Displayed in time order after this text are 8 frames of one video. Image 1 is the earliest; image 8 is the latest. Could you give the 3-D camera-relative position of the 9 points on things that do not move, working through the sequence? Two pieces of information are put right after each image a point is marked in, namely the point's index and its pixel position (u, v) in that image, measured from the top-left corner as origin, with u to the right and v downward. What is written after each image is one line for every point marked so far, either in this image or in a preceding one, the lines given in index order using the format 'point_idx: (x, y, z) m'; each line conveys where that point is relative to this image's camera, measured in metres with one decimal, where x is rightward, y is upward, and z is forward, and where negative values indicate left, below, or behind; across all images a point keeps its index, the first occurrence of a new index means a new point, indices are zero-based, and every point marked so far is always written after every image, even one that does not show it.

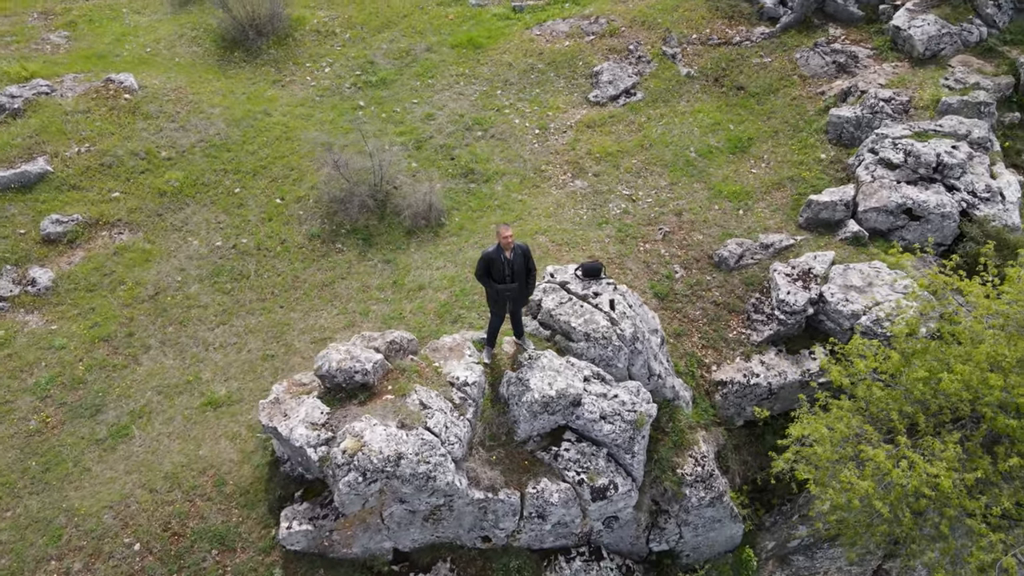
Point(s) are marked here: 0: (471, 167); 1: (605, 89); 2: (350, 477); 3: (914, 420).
0: (-0.9, +2.6, +16.5) m
1: (+2.2, +4.7, +17.9) m
2: (-2.2, -2.5, +10.3) m
3: (+5.6, -1.8, +10.6) m
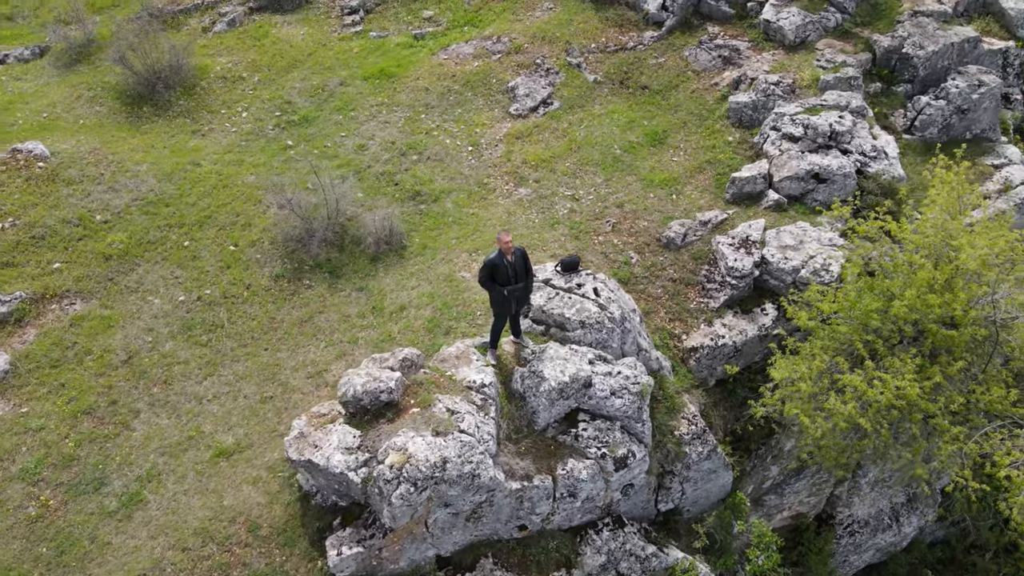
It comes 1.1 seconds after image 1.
0: (-2.1, +2.2, +17.2) m
1: (+0.3, +4.7, +19.1) m
2: (-1.6, -2.8, +10.8) m
3: (+5.9, -1.0, +12.4) m
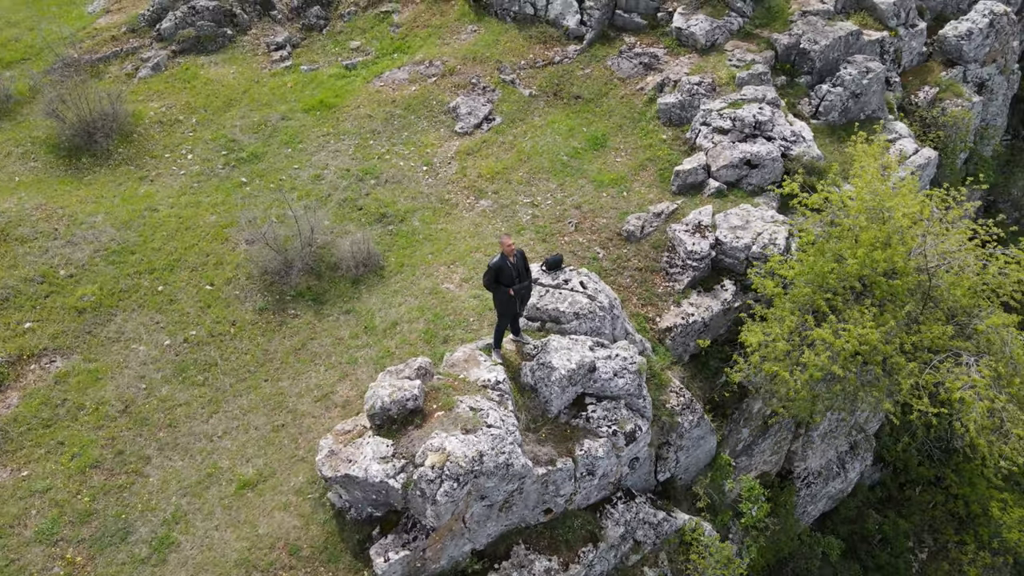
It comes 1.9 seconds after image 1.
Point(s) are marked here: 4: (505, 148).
0: (-3.0, +1.8, +17.7) m
1: (-1.2, +4.4, +20.0) m
2: (-1.0, -3.0, +11.4) m
3: (+5.9, -0.3, +14.1) m
4: (-0.2, +3.6, +19.4) m
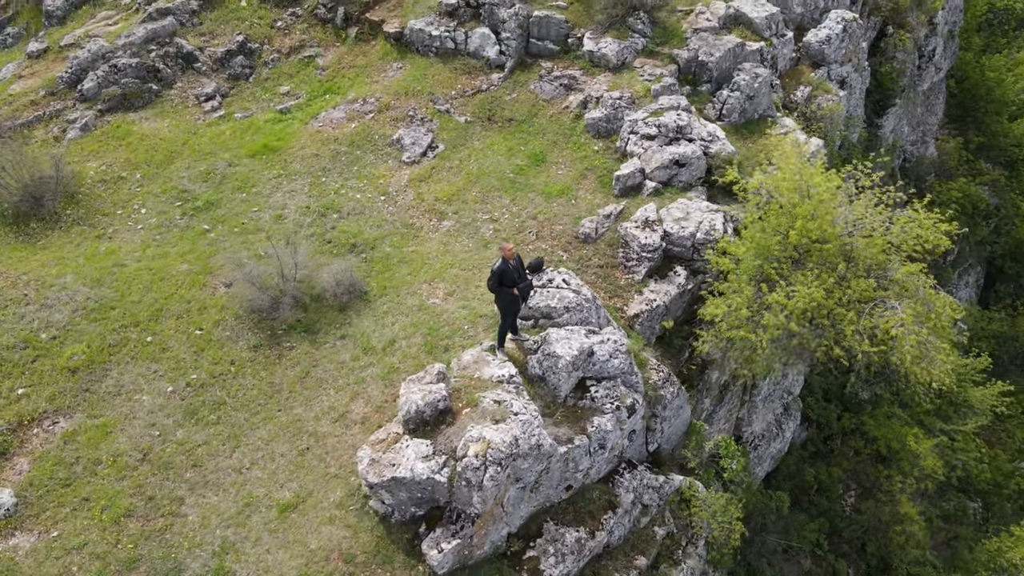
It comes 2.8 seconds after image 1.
0: (-3.9, +1.1, +18.6) m
1: (-2.8, +3.8, +21.2) m
2: (-0.3, -3.0, +12.5) m
3: (+5.7, +0.3, +16.3) m
4: (-1.6, +3.2, +20.7) m
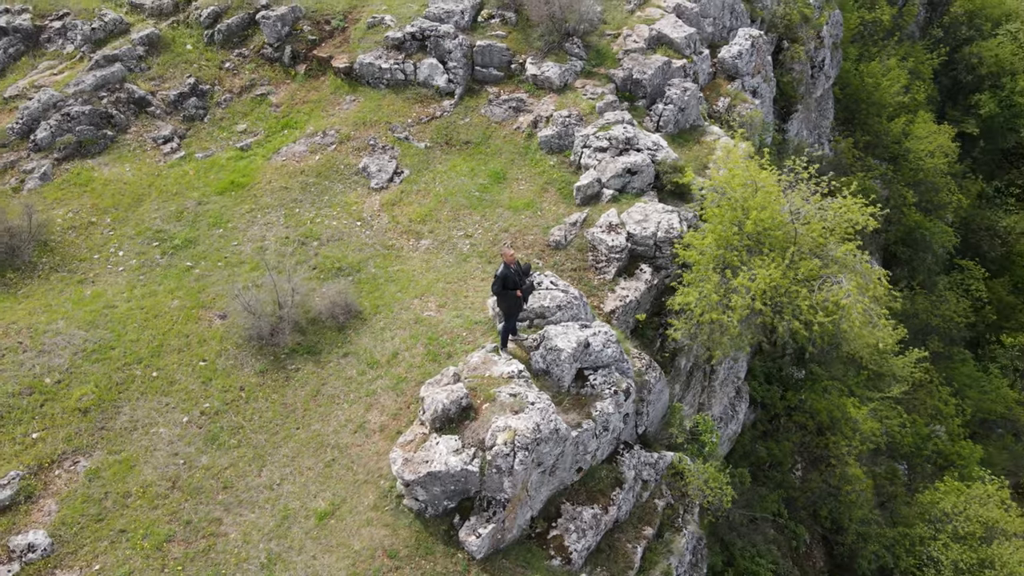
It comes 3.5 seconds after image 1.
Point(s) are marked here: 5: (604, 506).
0: (-4.4, +0.6, +19.4) m
1: (-3.9, +3.2, +22.2) m
2: (+0.2, -3.0, +13.6) m
3: (+5.3, +0.7, +18.2) m
4: (-2.6, +2.7, +21.8) m
5: (+1.9, -4.5, +15.6) m
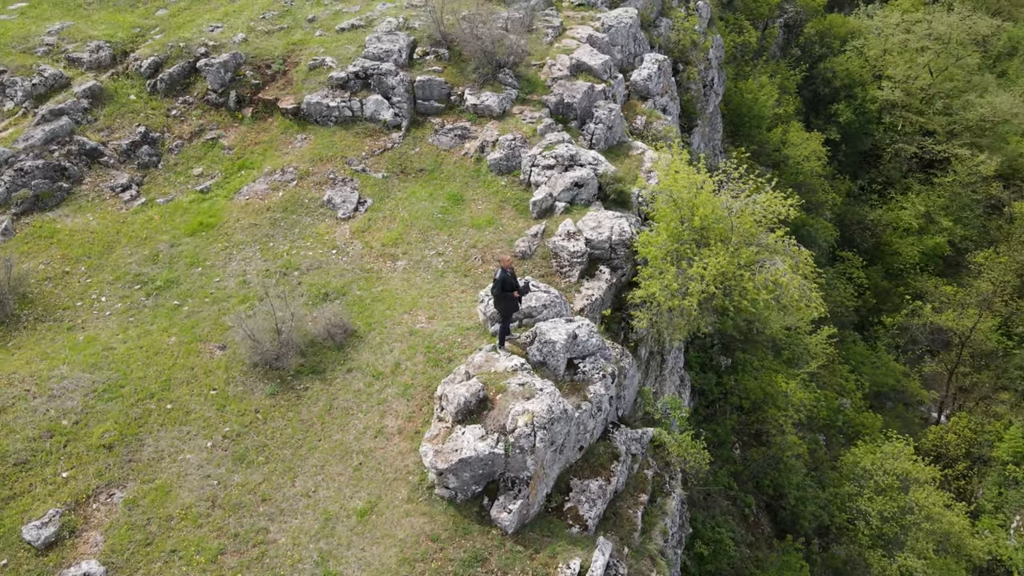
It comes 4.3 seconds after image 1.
0: (-5.0, -0.1, +20.5) m
1: (-5.1, +2.5, +23.4) m
2: (+0.6, -2.9, +15.2) m
3: (+4.7, +1.0, +20.7) m
4: (-3.8, +2.1, +23.2) m
5: (+2.2, -4.3, +17.4) m
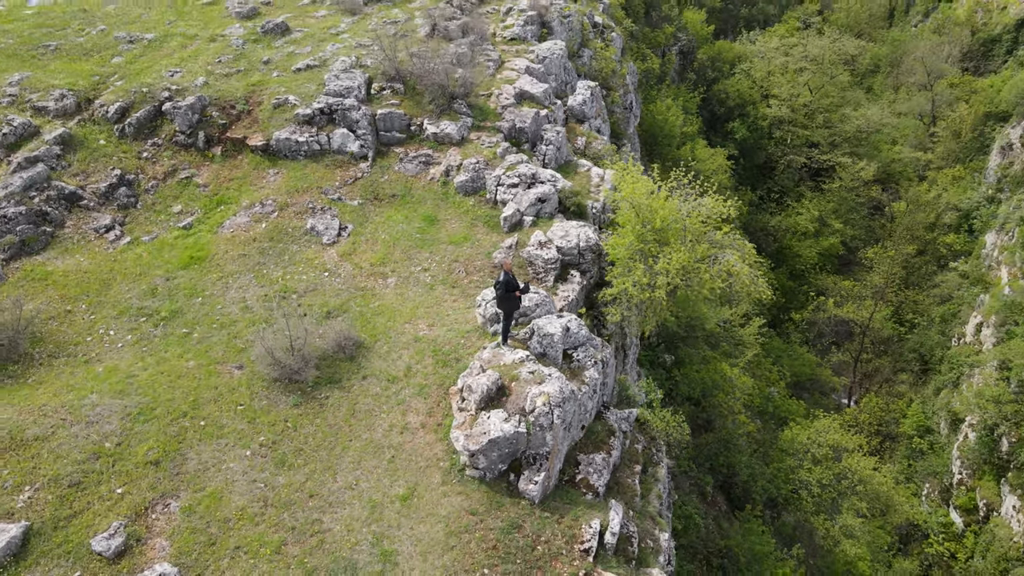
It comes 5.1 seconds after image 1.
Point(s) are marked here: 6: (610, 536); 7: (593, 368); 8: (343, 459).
0: (-5.4, -0.6, +21.9) m
1: (-6.0, +1.8, +24.9) m
2: (+1.0, -2.8, +17.3) m
3: (+4.2, +1.1, +23.3) m
4: (-4.6, +1.5, +24.9) m
5: (+2.5, -4.2, +19.5) m
6: (+2.1, -5.4, +16.5) m
7: (+2.2, -2.1, +20.0) m
8: (-3.9, -4.0, +17.6) m
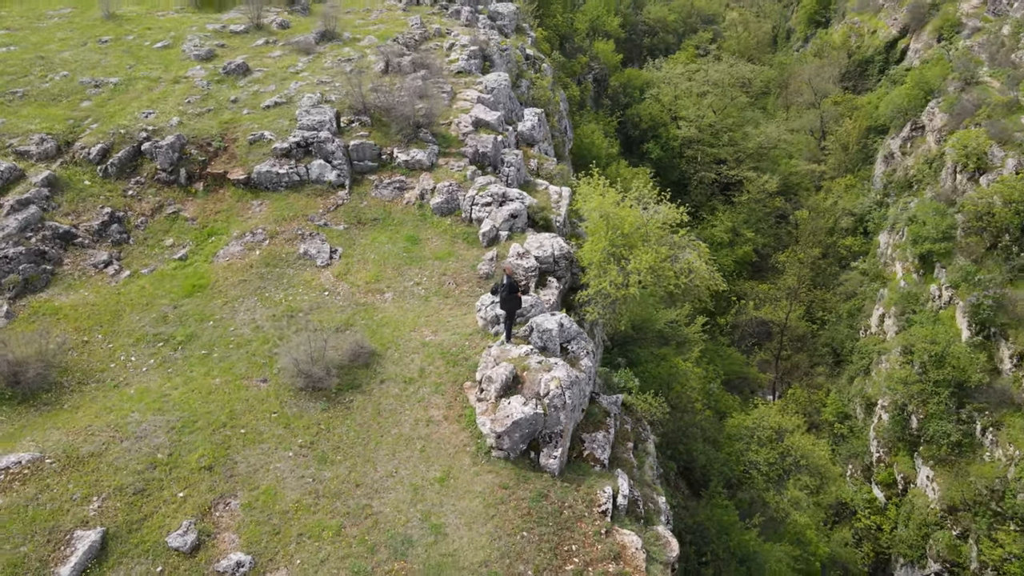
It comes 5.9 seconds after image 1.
0: (-5.5, -1.1, +23.6) m
1: (-6.7, +1.1, +26.6) m
2: (+1.5, -2.7, +19.7) m
3: (+3.7, +1.1, +26.2) m
4: (-5.2, +0.9, +26.7) m
5: (+2.7, -4.1, +22.0) m
6: (+2.8, -5.2, +18.9) m
7: (+2.2, -2.0, +22.5) m
8: (-3.4, -4.2, +19.4) m
